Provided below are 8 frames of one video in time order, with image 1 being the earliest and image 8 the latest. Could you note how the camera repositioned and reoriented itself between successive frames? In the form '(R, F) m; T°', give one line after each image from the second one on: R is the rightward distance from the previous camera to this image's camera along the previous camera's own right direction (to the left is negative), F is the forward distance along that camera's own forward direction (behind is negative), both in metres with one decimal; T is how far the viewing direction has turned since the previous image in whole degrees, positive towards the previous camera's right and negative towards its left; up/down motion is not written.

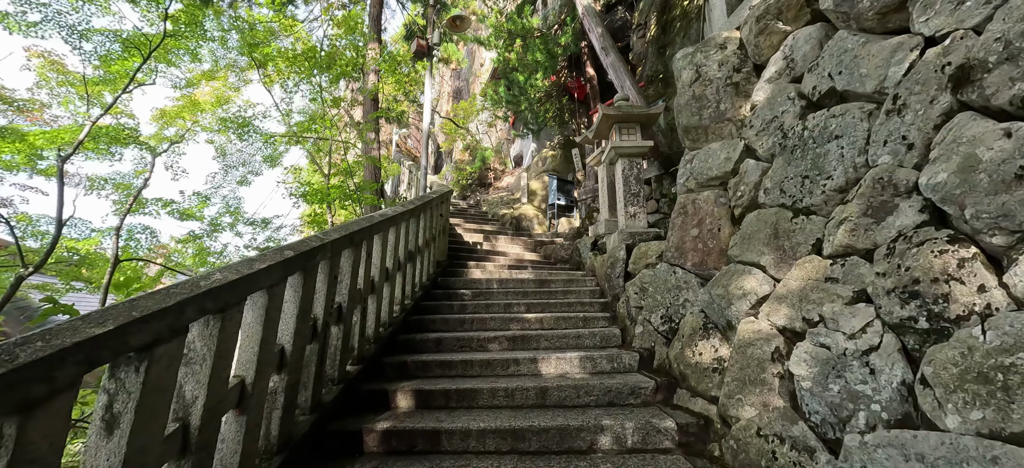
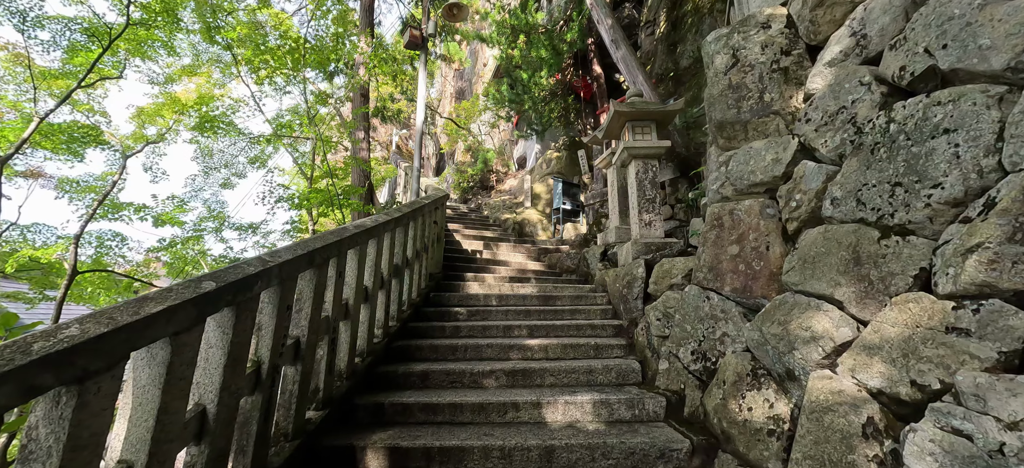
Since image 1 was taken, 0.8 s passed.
(0.0, +0.5) m; 0°
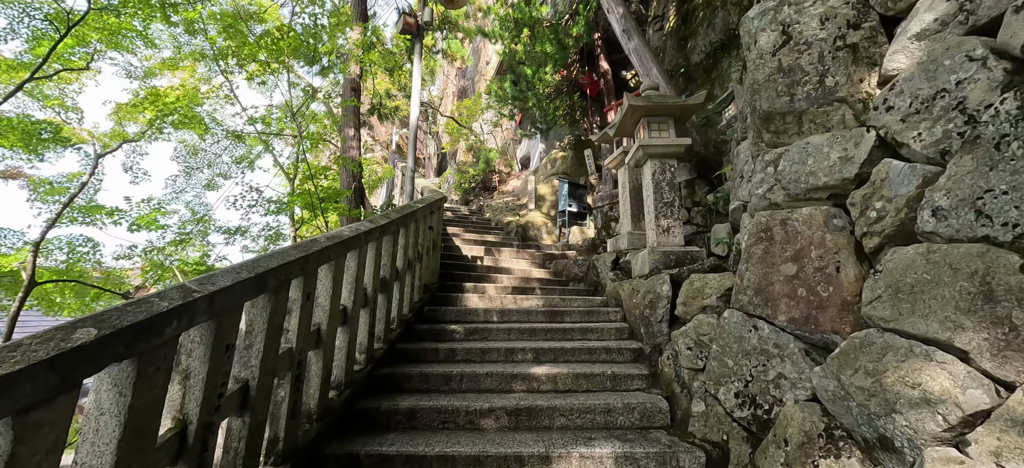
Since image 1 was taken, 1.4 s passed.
(0.0, +0.5) m; 0°
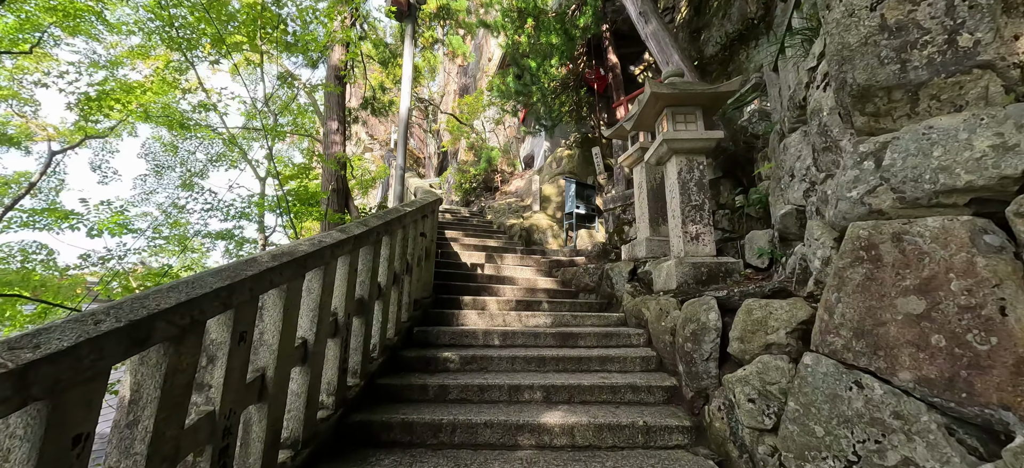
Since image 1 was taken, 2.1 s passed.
(0.0, +0.6) m; 0°
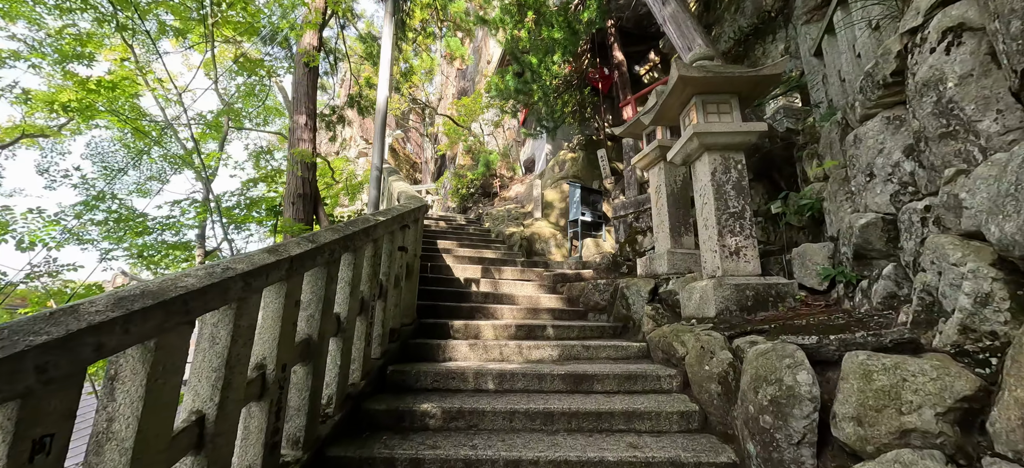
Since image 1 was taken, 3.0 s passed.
(0.0, +0.7) m; 0°
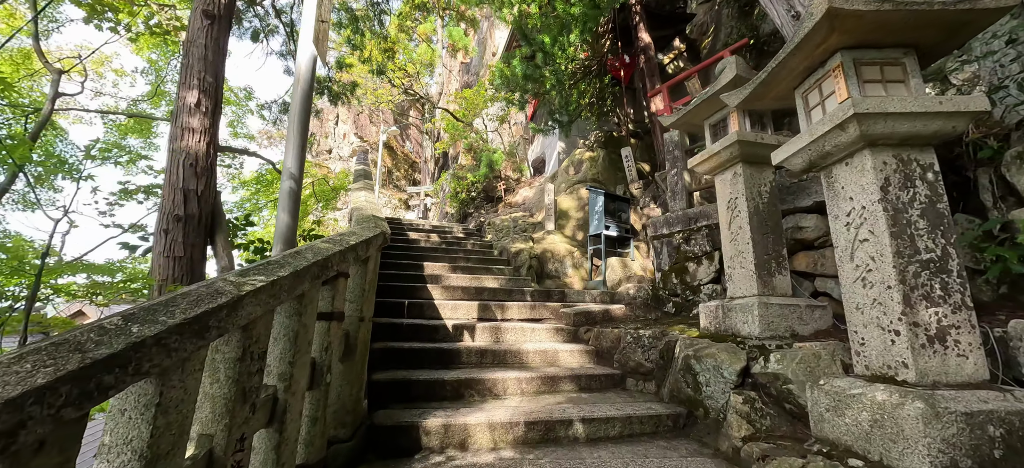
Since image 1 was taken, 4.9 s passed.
(0.0, +1.4) m; -1°
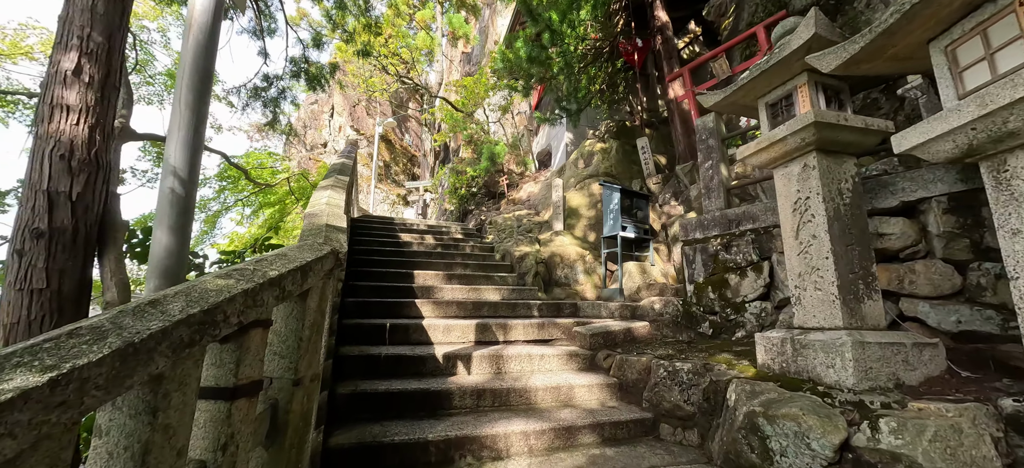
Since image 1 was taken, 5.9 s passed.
(0.0, +0.7) m; 0°
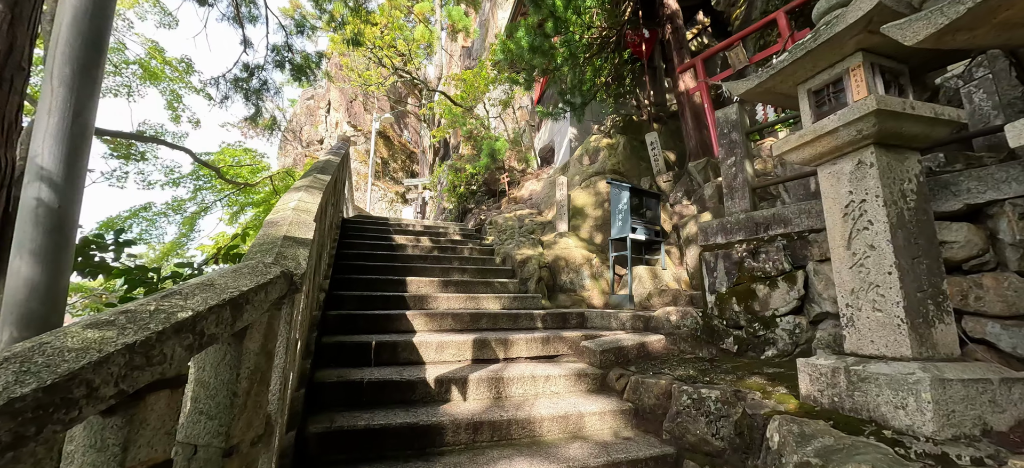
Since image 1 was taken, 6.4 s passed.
(0.0, +0.3) m; 0°
